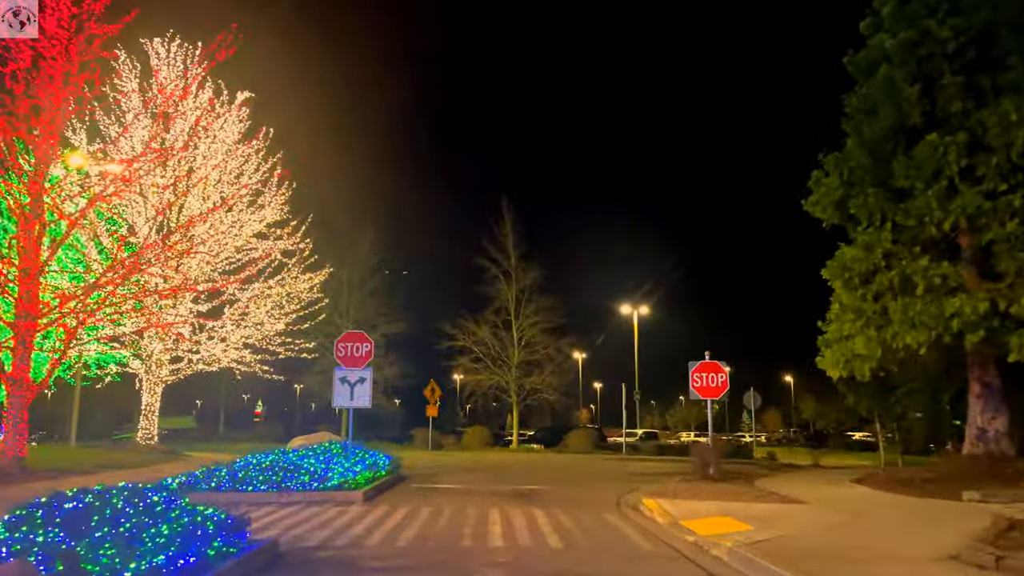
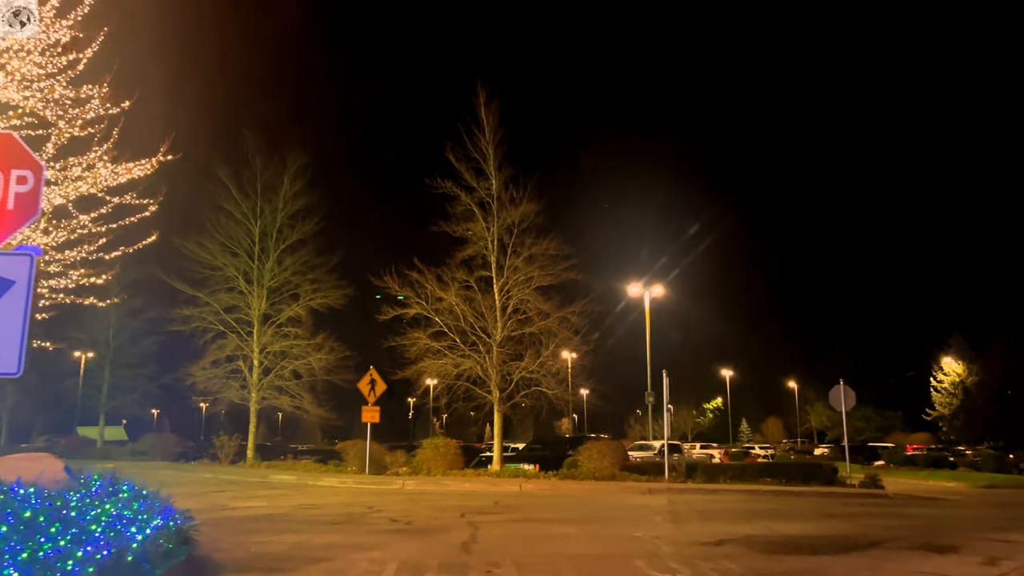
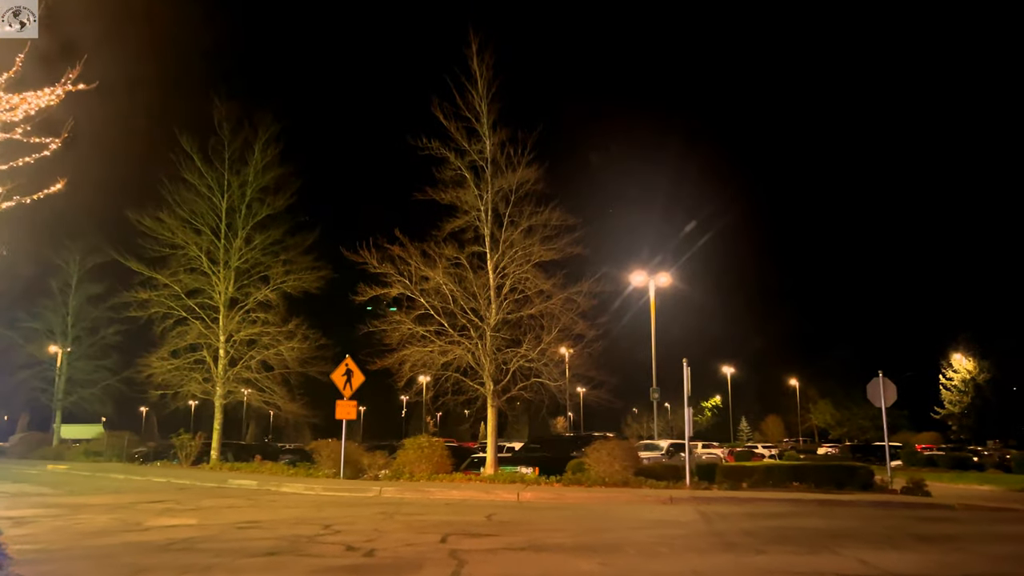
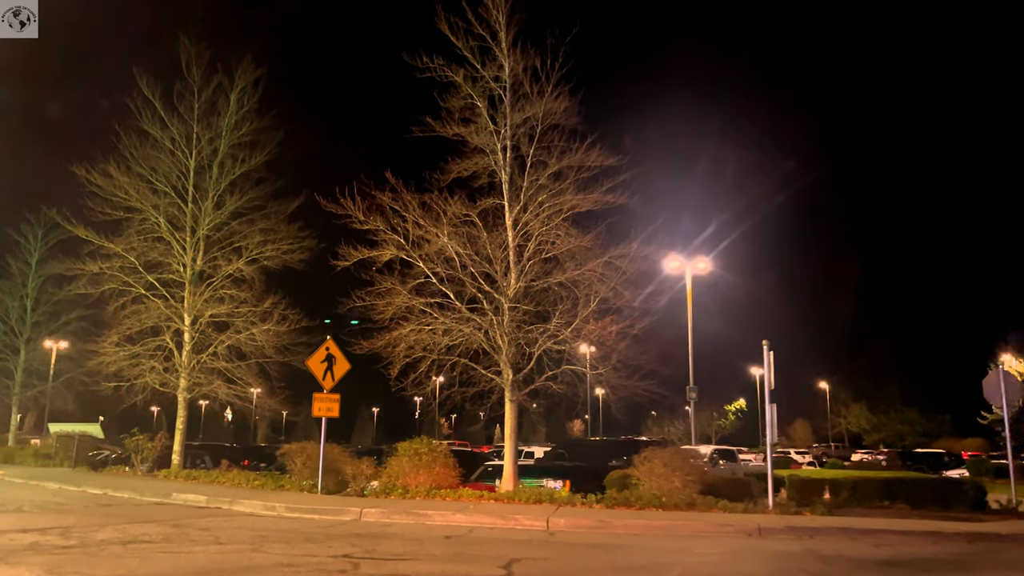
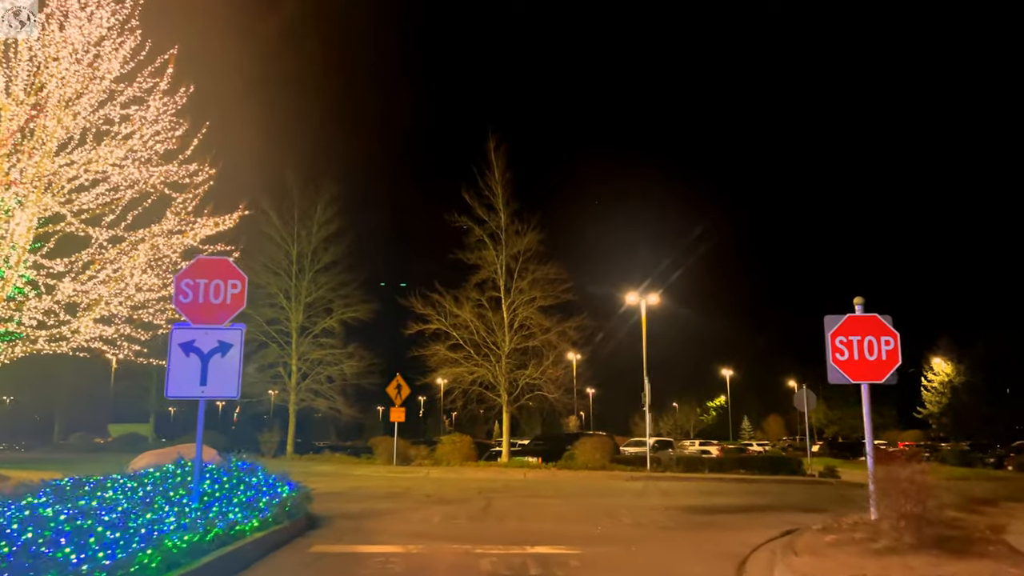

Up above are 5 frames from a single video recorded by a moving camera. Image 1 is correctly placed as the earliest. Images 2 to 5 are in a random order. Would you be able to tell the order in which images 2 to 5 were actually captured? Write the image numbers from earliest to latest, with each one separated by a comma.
5, 2, 3, 4
